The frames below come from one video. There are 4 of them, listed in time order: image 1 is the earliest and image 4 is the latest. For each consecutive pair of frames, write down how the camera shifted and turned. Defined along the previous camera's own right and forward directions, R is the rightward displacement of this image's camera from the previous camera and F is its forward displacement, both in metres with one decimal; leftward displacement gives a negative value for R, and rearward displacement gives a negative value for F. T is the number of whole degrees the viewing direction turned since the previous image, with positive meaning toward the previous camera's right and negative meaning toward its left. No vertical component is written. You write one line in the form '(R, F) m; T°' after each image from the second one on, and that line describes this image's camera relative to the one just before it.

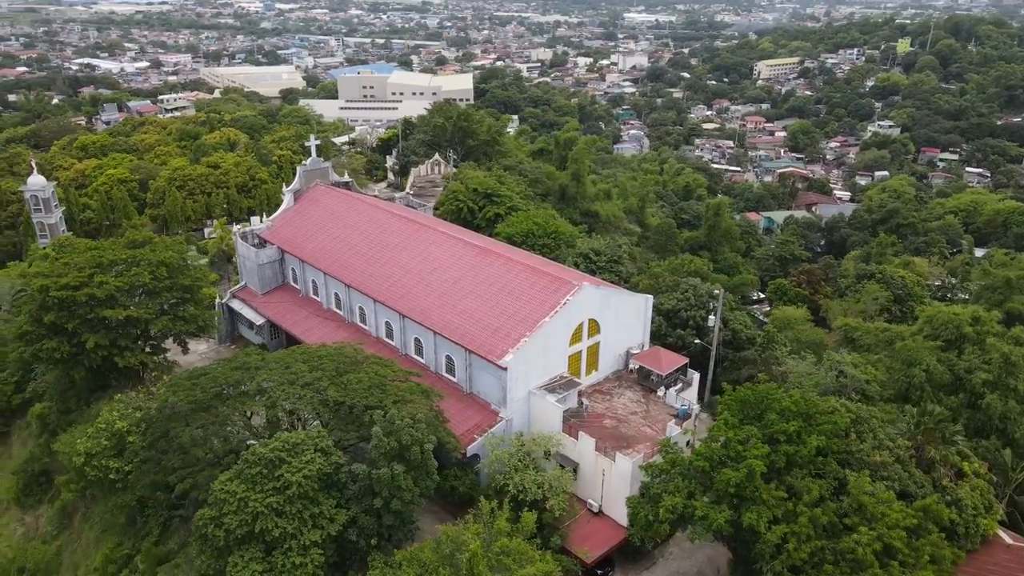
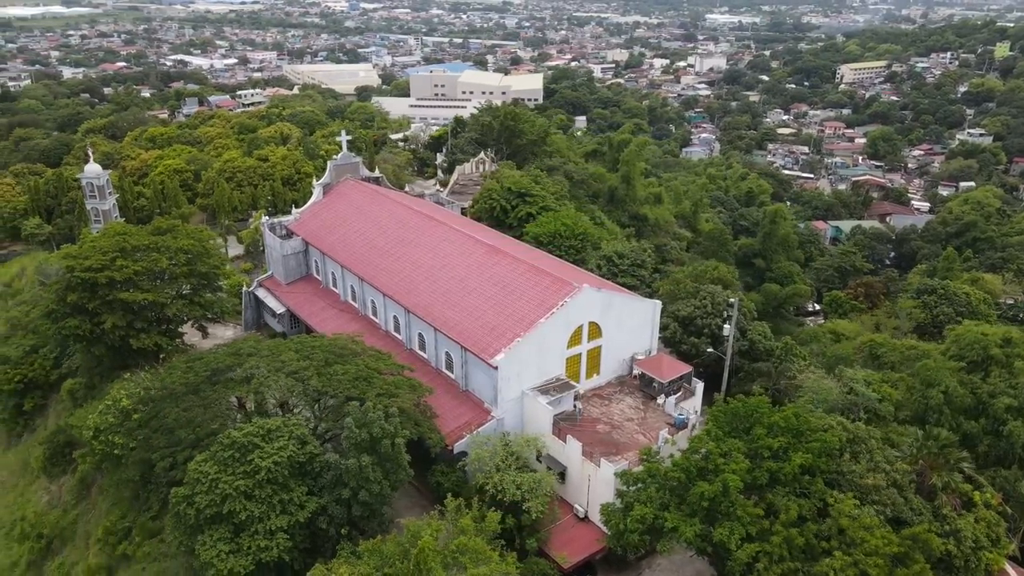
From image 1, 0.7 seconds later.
(+1.8, +0.1) m; -5°
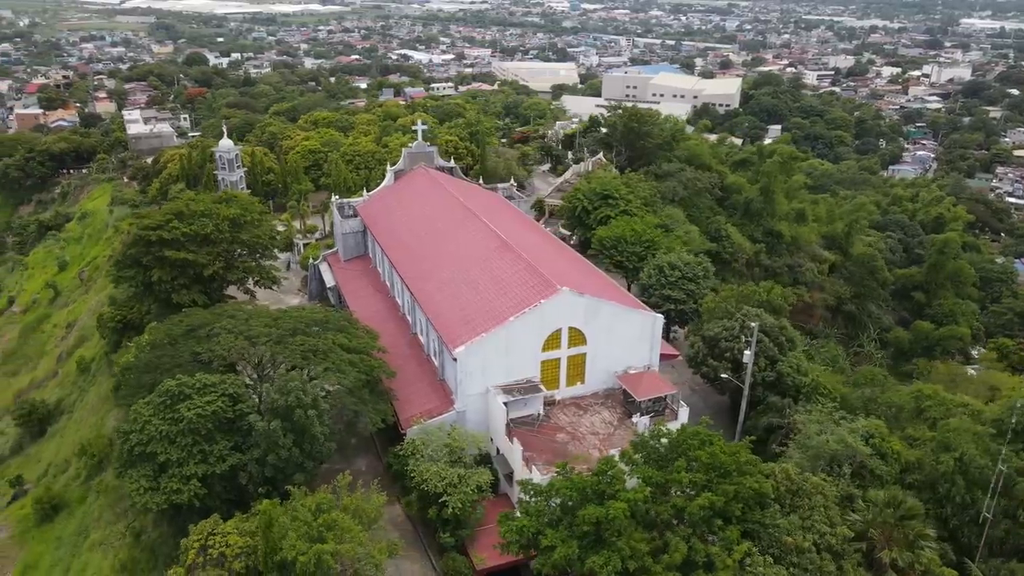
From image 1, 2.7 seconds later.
(+5.2, +0.9) m; -15°
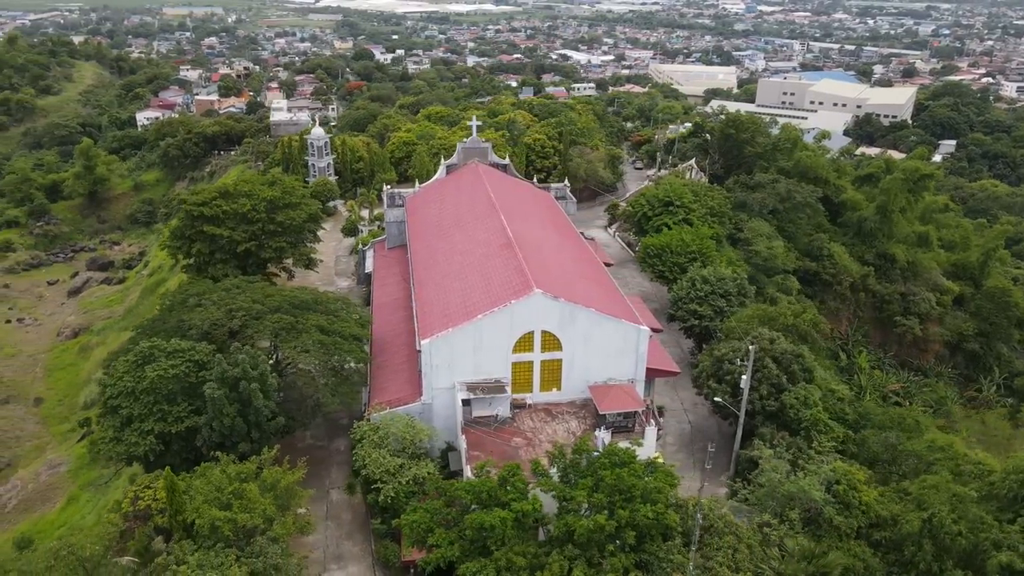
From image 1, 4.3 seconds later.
(+4.2, +0.6) m; -11°
